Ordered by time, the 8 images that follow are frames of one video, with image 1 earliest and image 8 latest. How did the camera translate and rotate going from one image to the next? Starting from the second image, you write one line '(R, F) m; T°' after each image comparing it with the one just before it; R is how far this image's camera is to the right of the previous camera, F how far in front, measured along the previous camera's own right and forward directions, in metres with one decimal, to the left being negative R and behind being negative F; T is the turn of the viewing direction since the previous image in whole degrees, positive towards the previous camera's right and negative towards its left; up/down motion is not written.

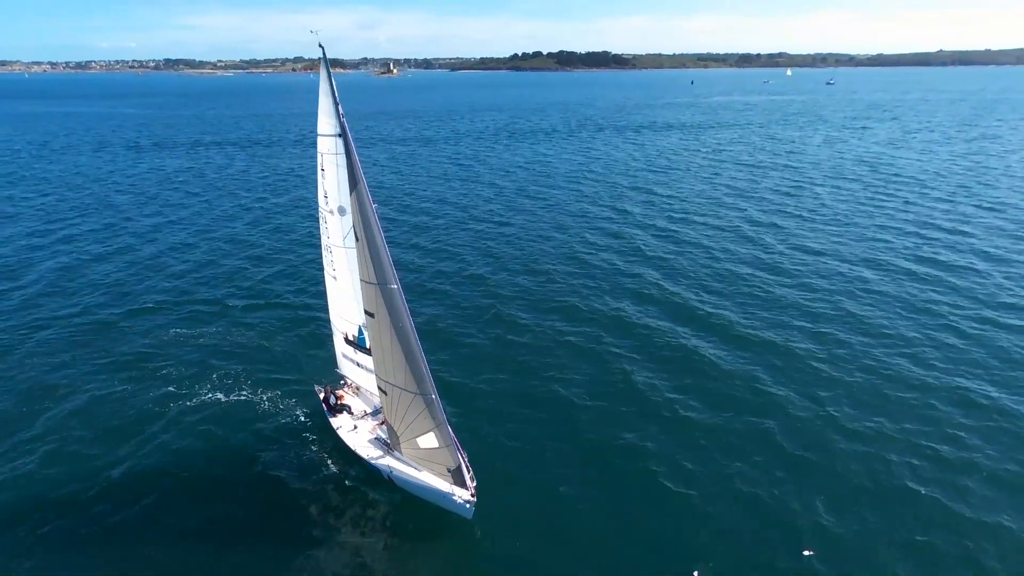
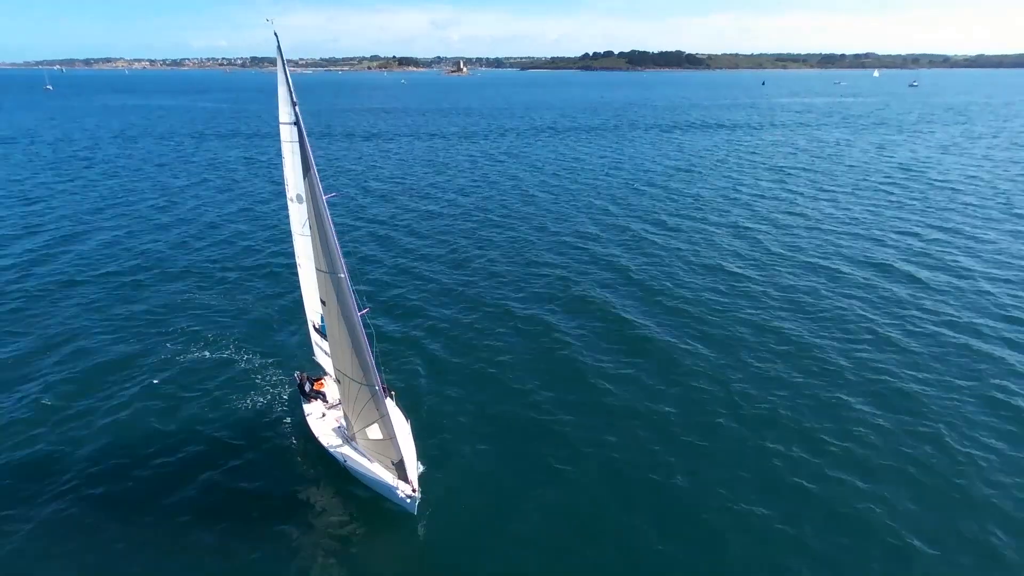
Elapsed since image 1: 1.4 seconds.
(+4.0, +0.5) m; -6°
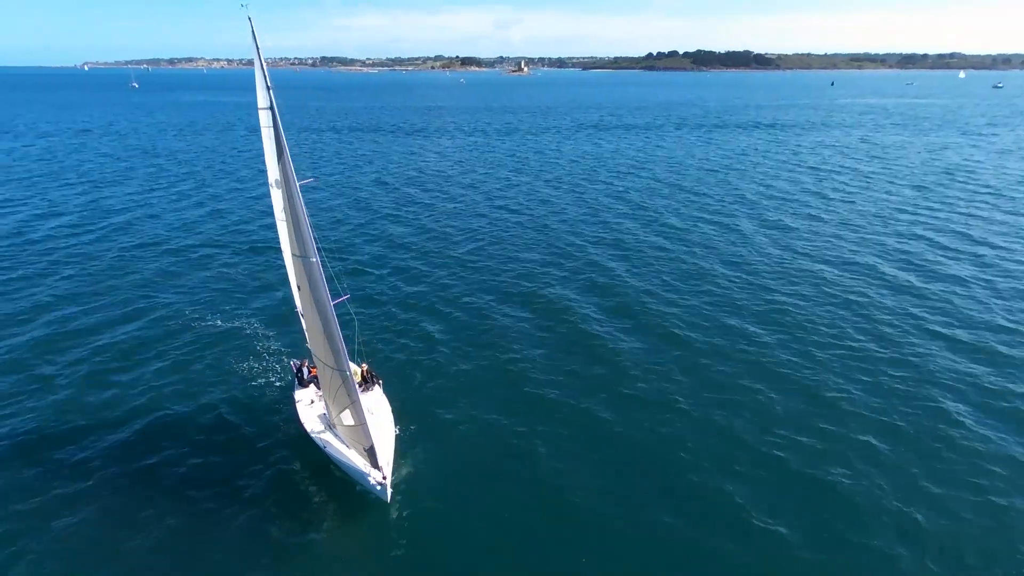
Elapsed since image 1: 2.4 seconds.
(+2.8, +0.7) m; -5°
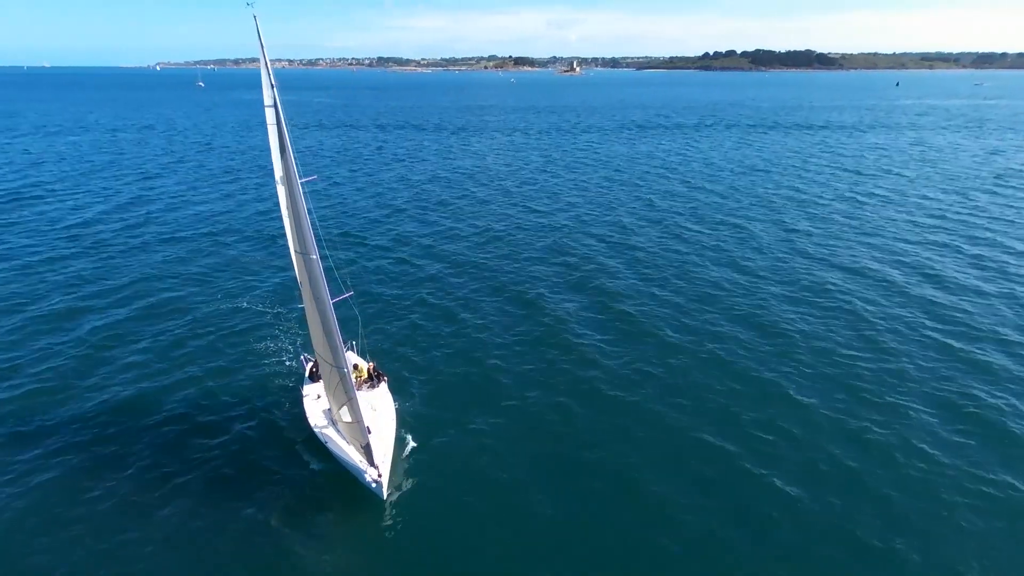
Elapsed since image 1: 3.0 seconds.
(+1.7, +0.5) m; -4°
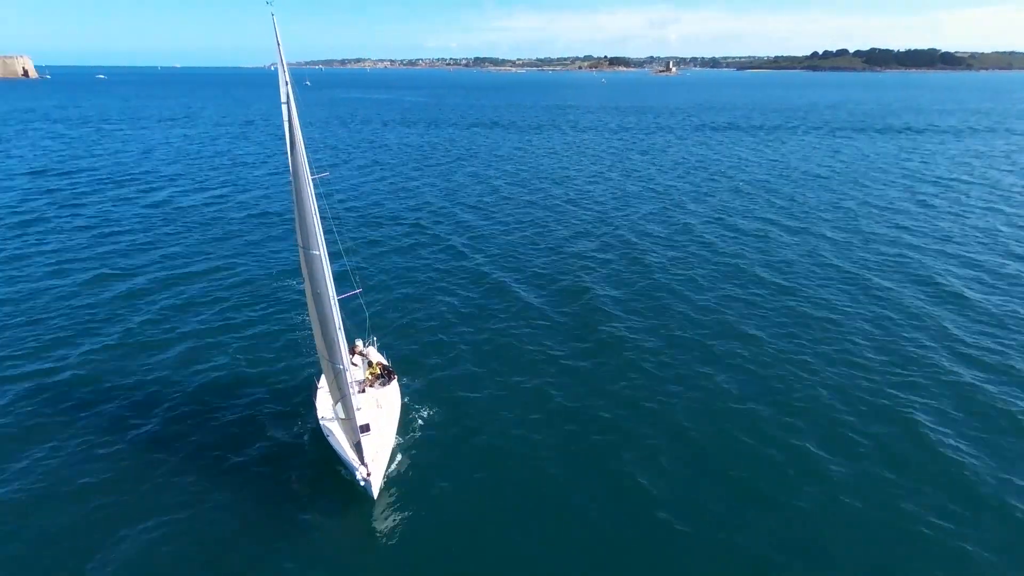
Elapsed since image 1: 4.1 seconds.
(+3.0, +0.8) m; -8°
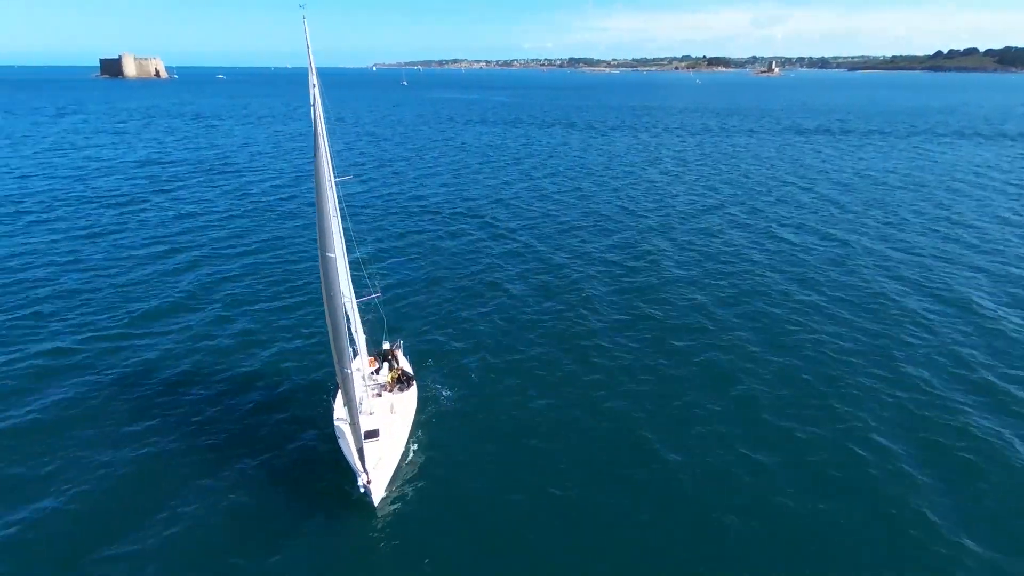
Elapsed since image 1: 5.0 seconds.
(+2.5, +0.4) m; -8°
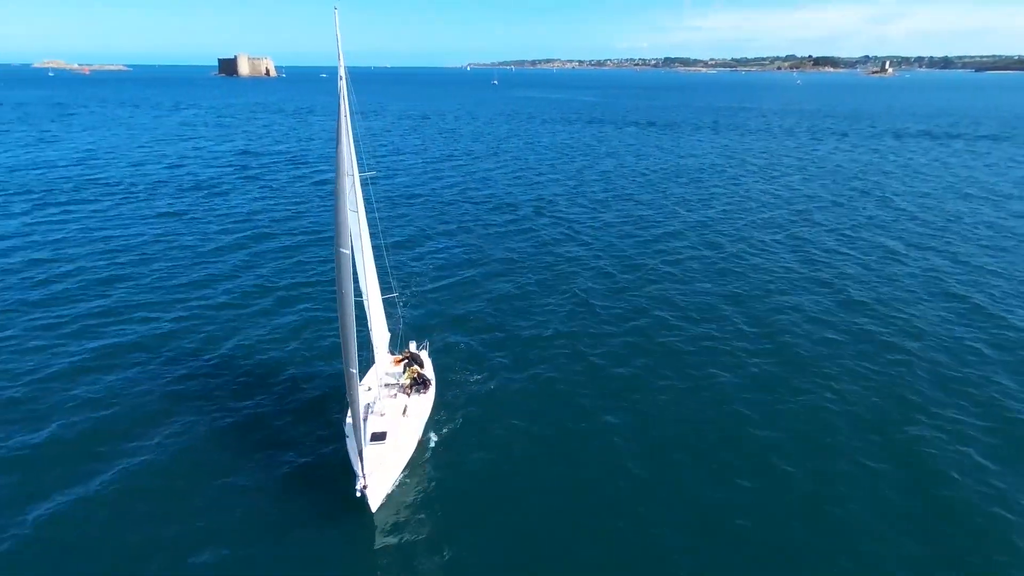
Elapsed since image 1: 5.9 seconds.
(+2.3, +0.4) m; -8°
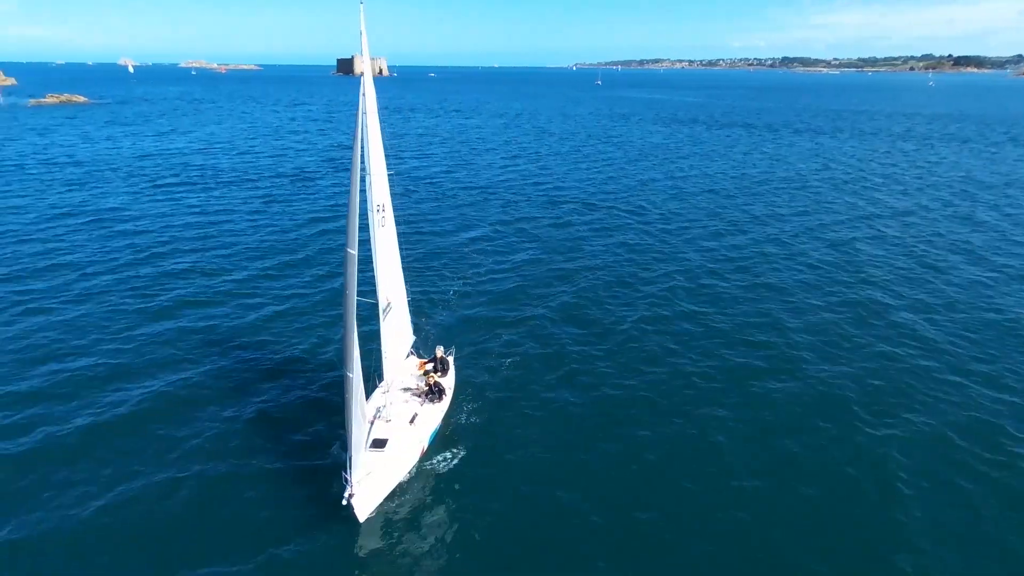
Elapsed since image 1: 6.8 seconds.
(+2.7, +0.1) m; -9°
